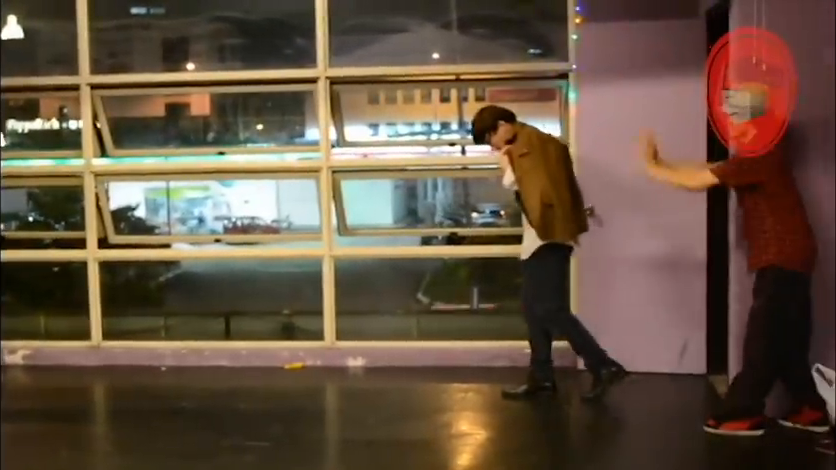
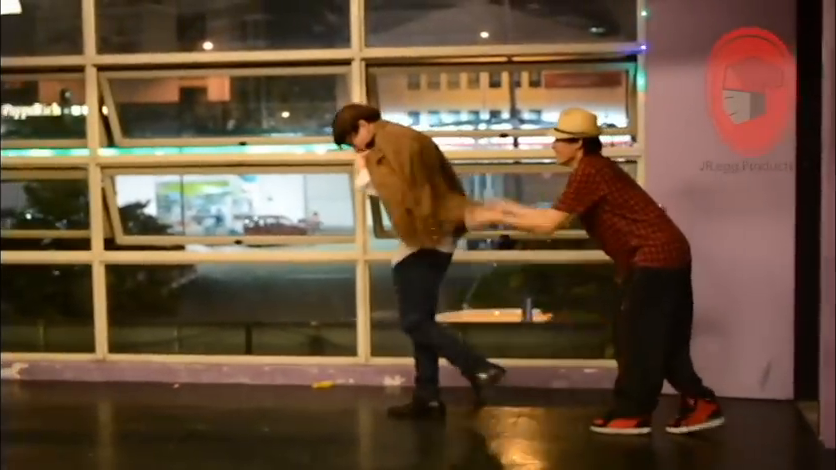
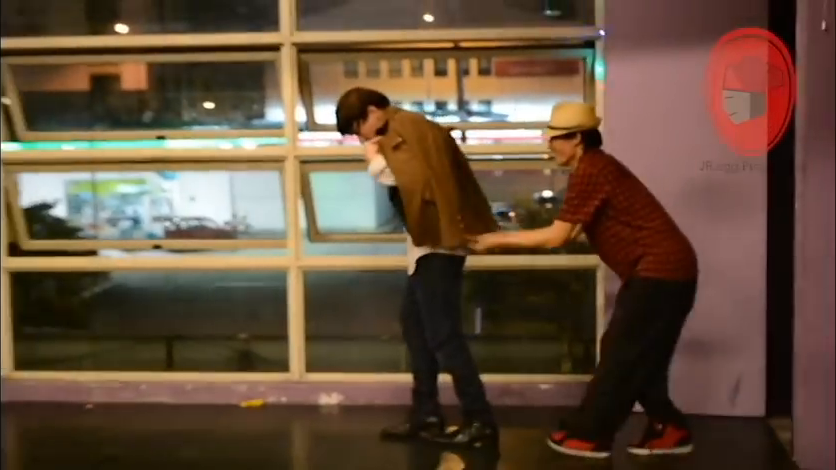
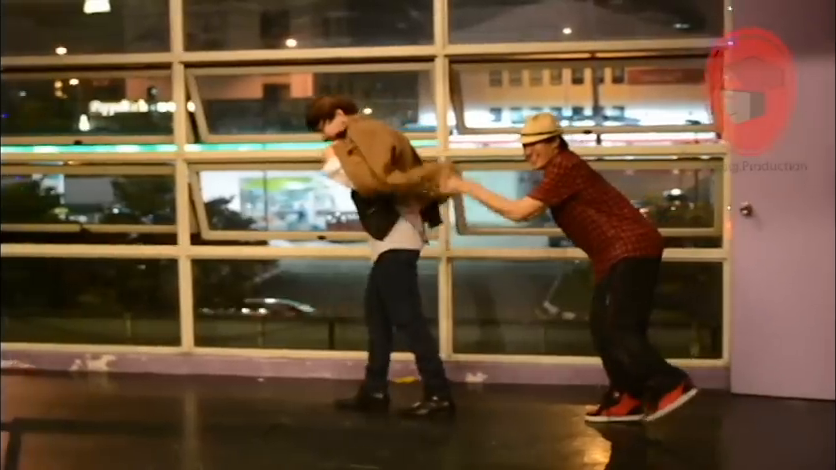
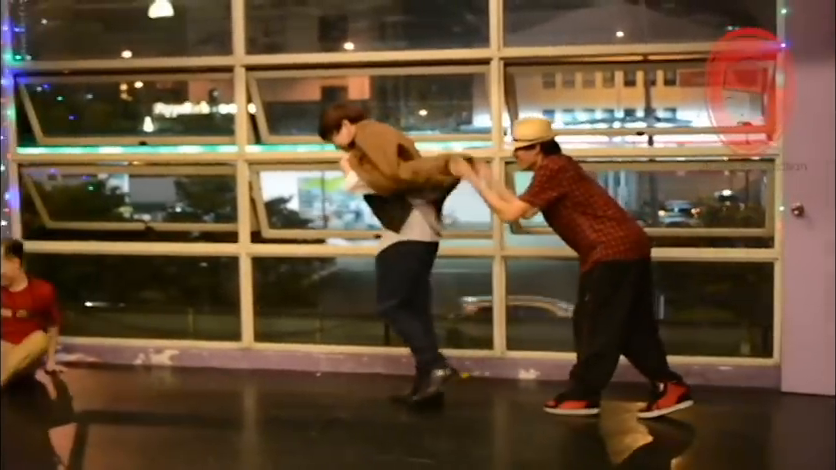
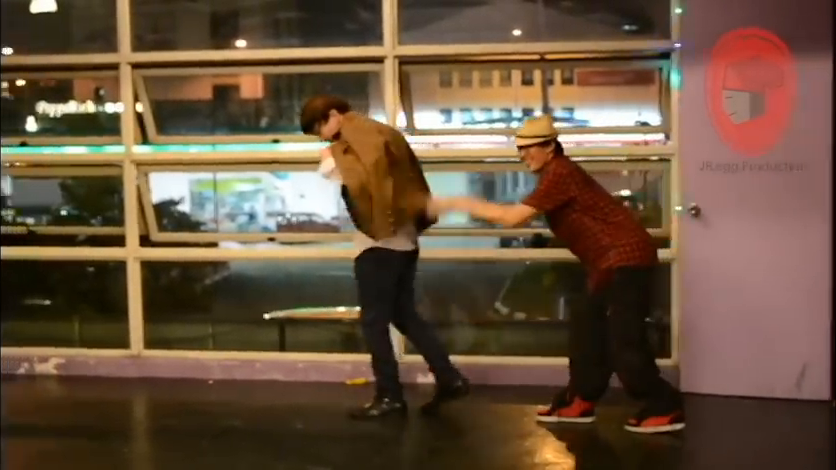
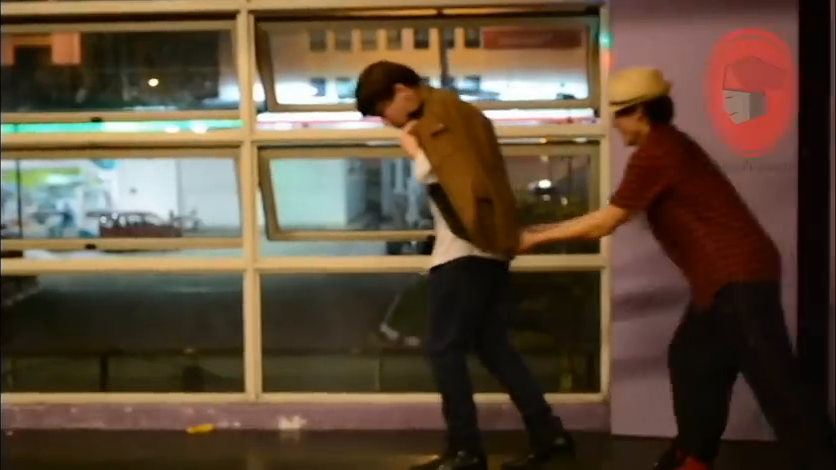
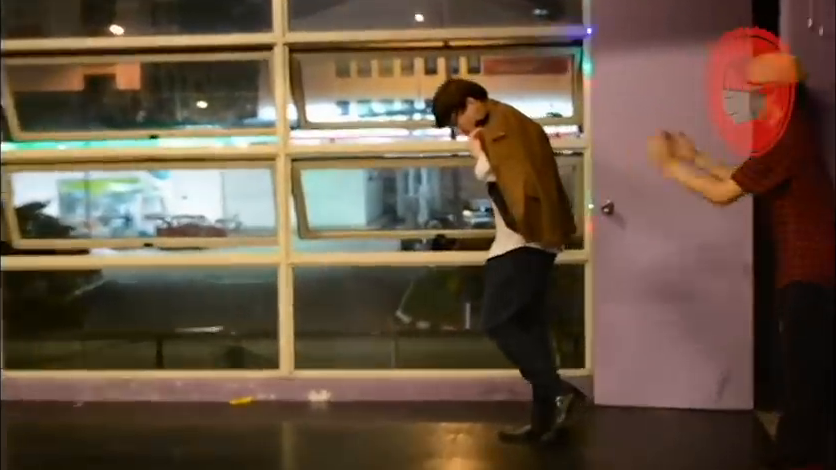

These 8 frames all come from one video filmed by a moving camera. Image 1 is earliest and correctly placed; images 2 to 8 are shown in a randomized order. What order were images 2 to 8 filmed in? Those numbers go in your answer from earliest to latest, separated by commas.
8, 7, 3, 2, 6, 4, 5
